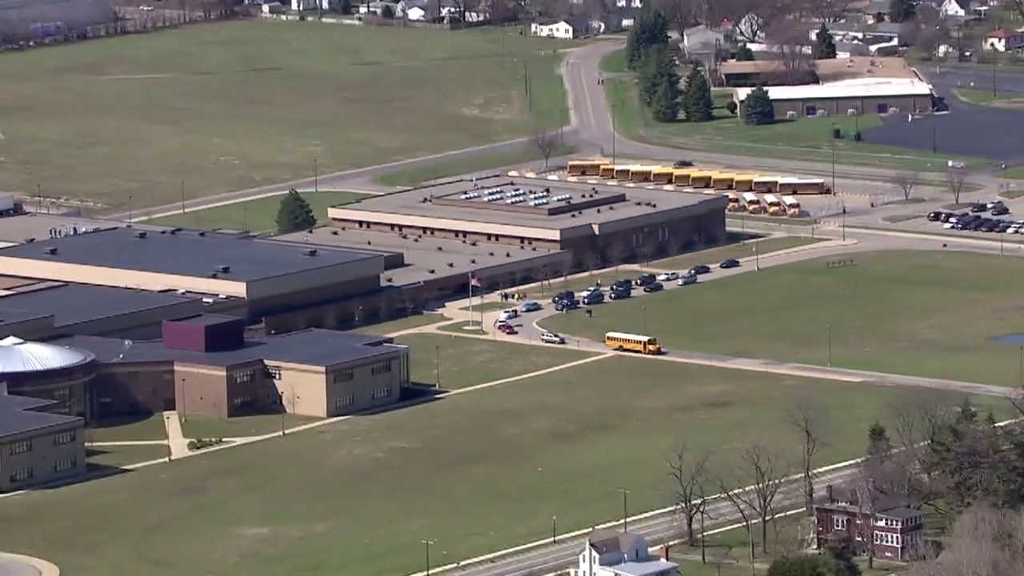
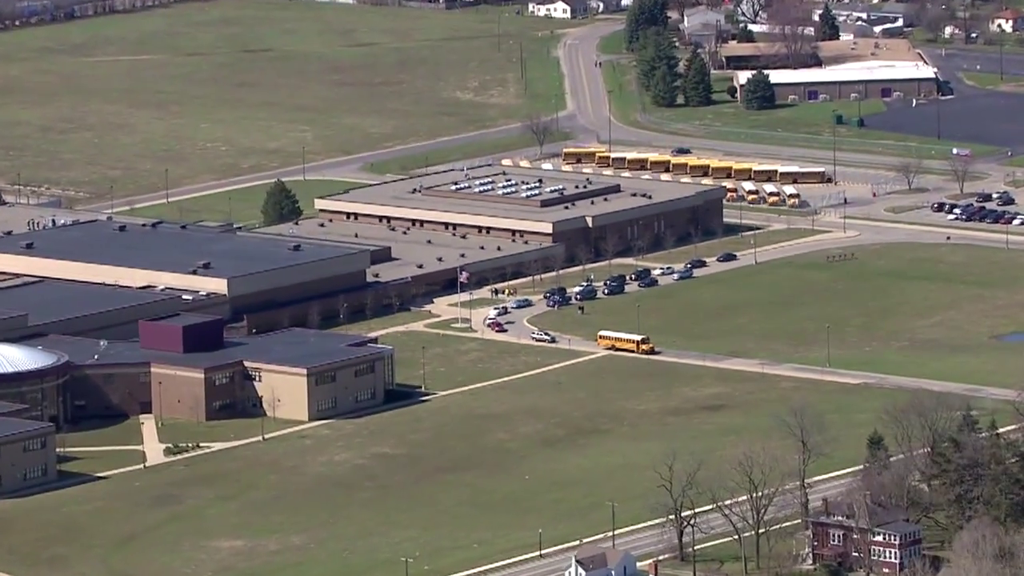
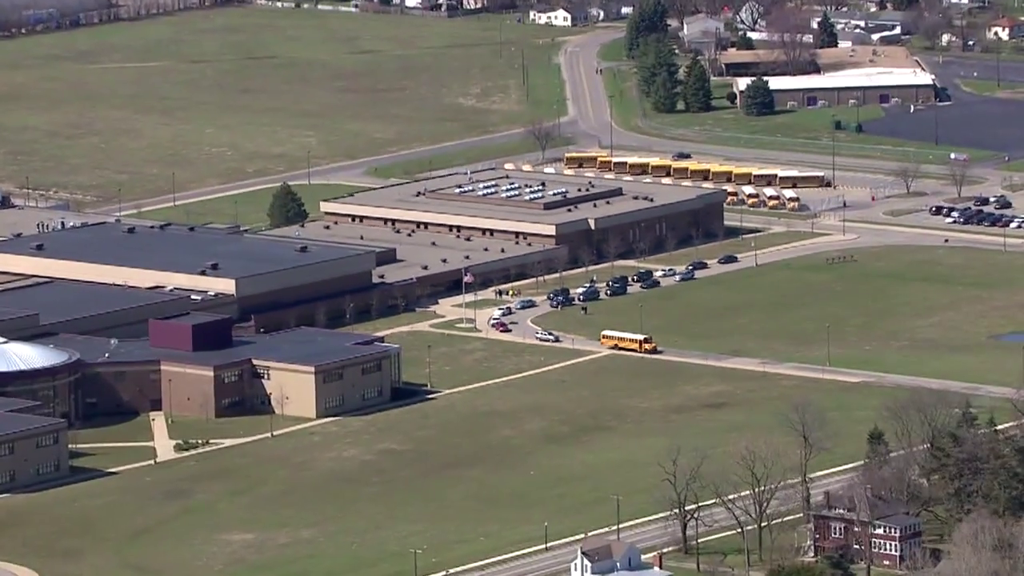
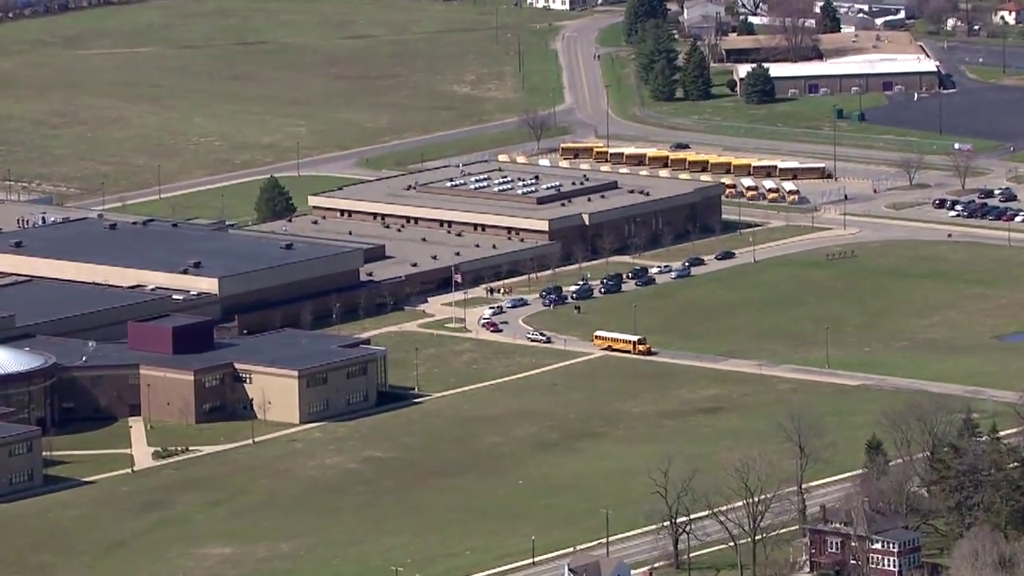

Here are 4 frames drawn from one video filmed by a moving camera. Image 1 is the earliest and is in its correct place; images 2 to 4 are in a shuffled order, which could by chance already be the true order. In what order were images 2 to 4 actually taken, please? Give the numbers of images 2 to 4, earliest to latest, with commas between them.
3, 2, 4
